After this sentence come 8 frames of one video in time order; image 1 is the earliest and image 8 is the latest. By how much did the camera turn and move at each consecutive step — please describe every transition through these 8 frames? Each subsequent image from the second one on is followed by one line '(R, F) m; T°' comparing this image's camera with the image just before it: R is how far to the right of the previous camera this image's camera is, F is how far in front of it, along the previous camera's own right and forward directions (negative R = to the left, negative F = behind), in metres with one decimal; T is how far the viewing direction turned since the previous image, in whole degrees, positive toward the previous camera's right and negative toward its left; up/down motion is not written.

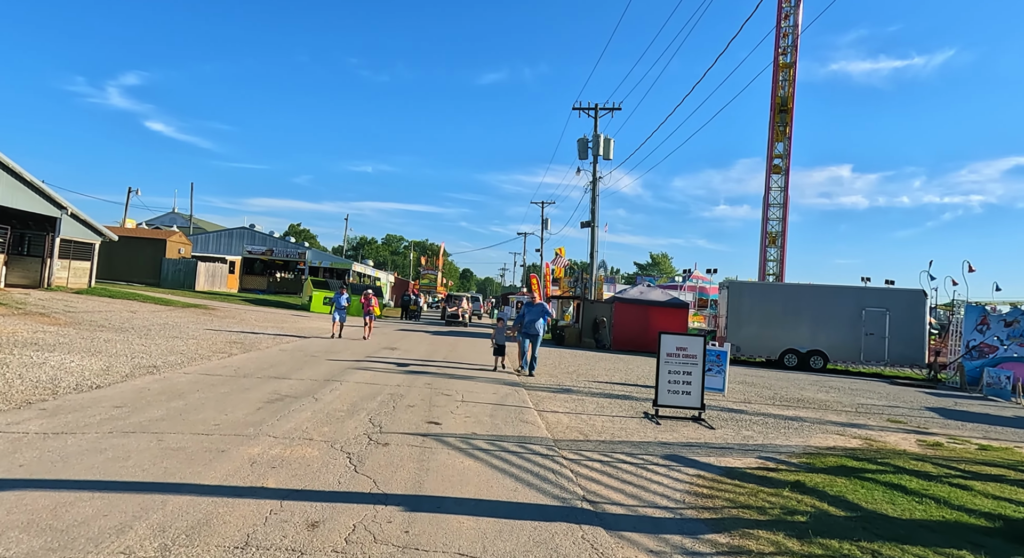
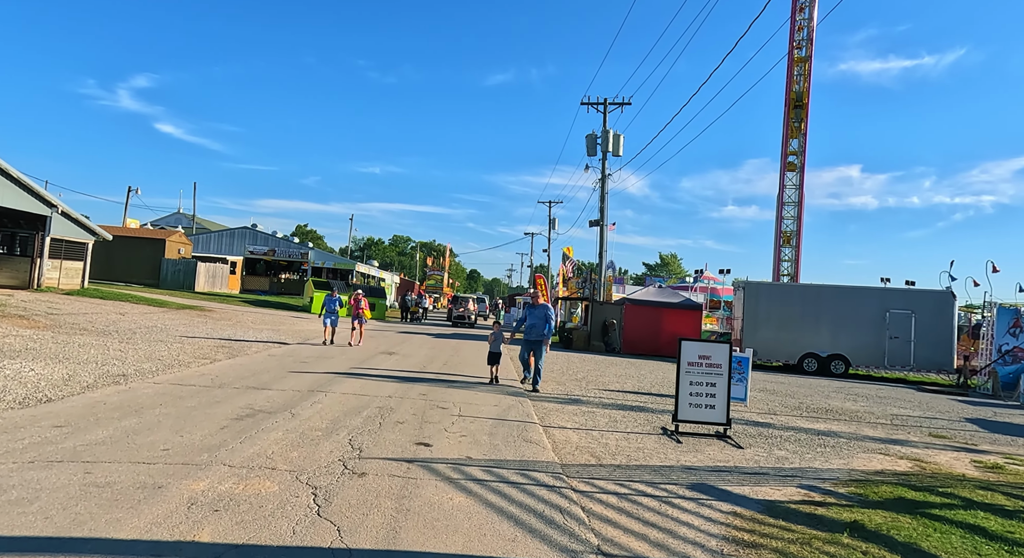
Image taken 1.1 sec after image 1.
(+0.1, +1.1) m; -1°
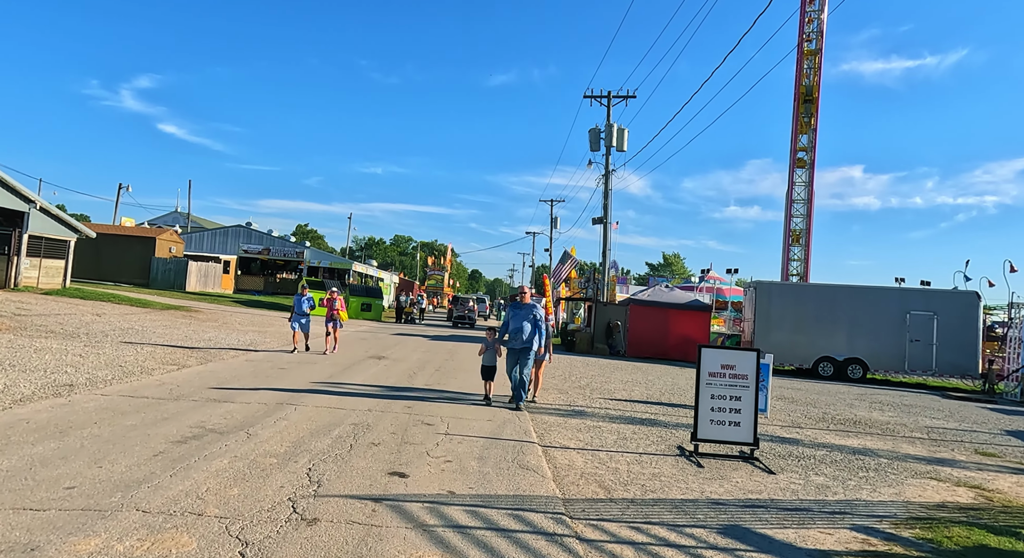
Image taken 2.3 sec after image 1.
(+0.1, +1.2) m; 0°
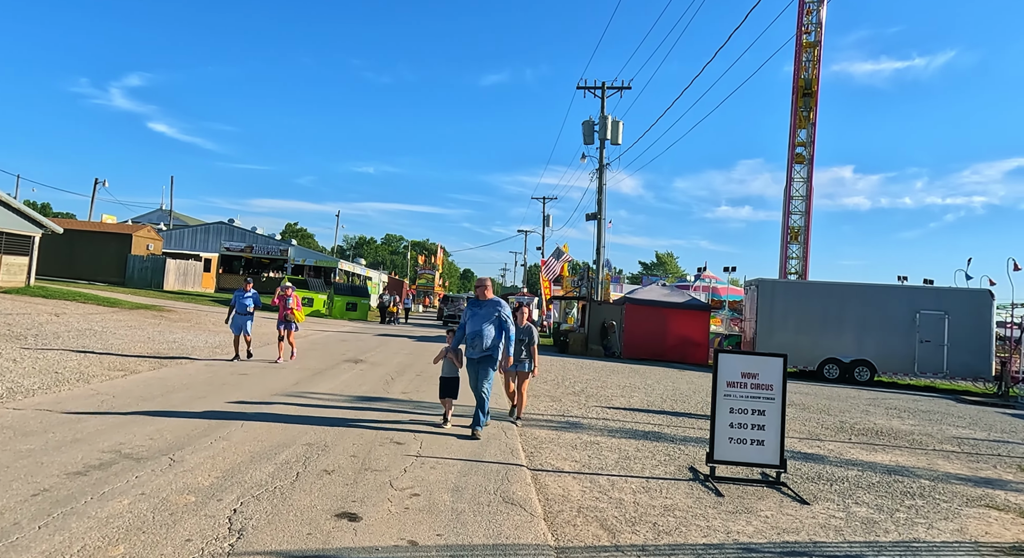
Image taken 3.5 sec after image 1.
(+0.1, +1.2) m; +1°
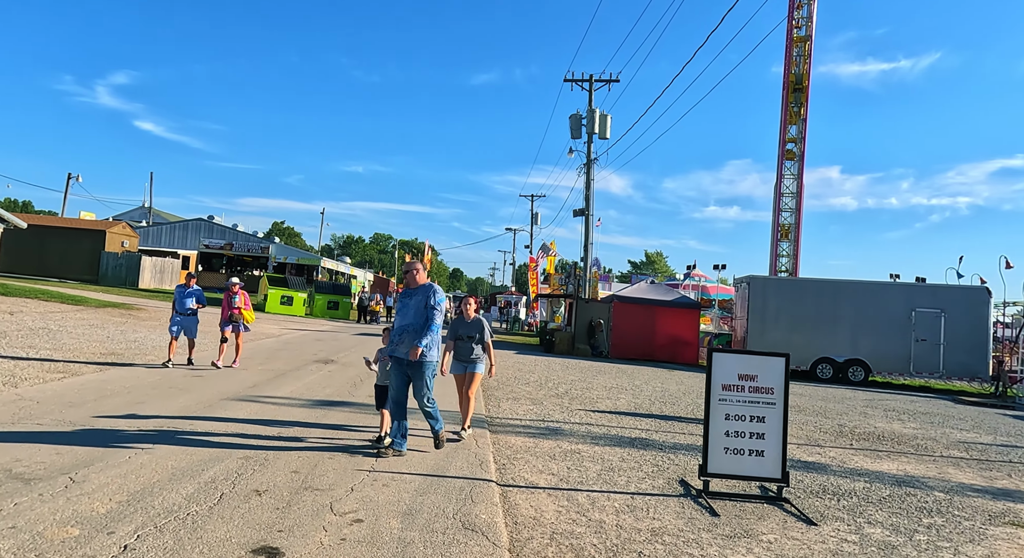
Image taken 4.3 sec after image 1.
(+0.2, +0.8) m; +1°
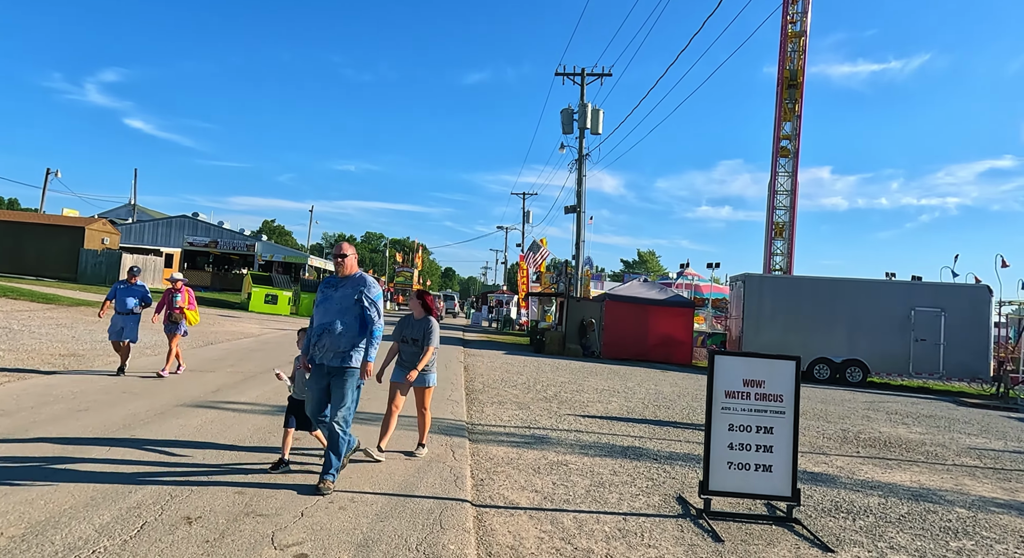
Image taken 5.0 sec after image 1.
(+0.1, +0.7) m; +1°
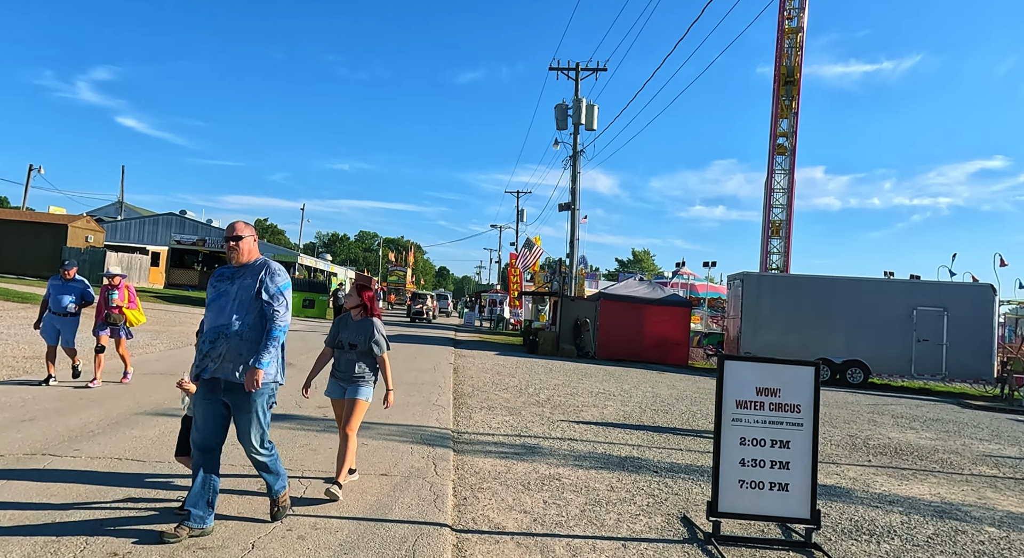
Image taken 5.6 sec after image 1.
(+0.1, +0.6) m; 0°
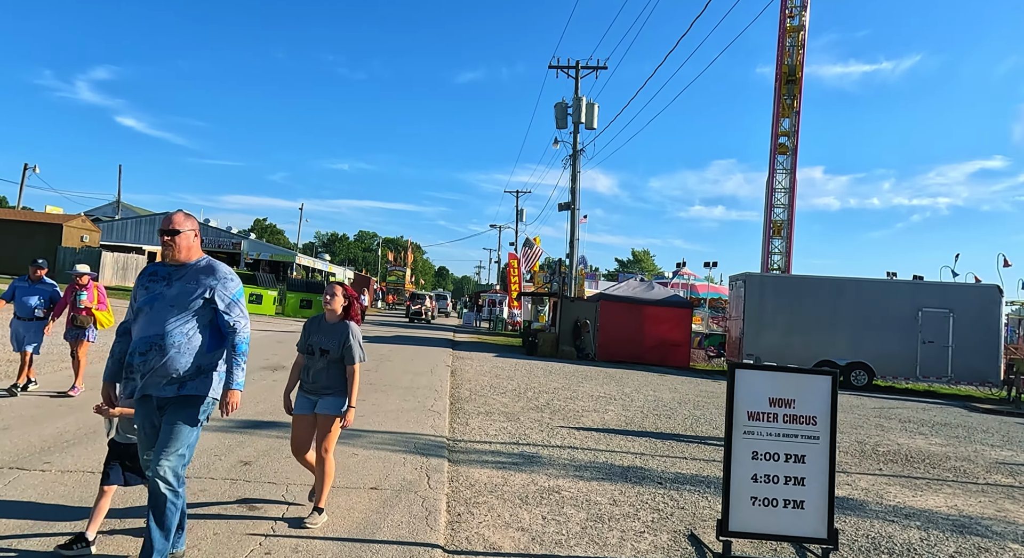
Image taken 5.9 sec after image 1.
(0.0, +0.3) m; 0°
